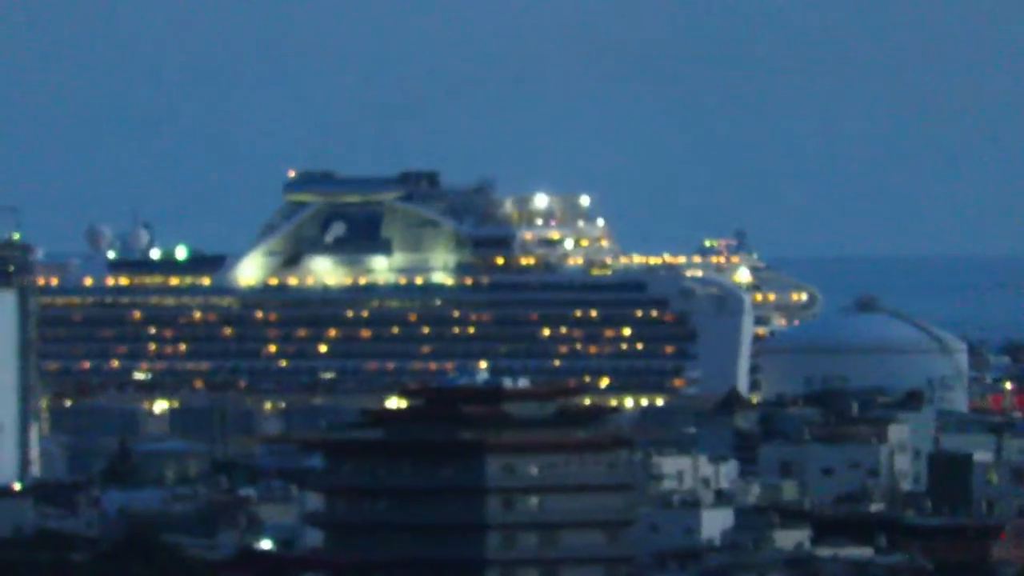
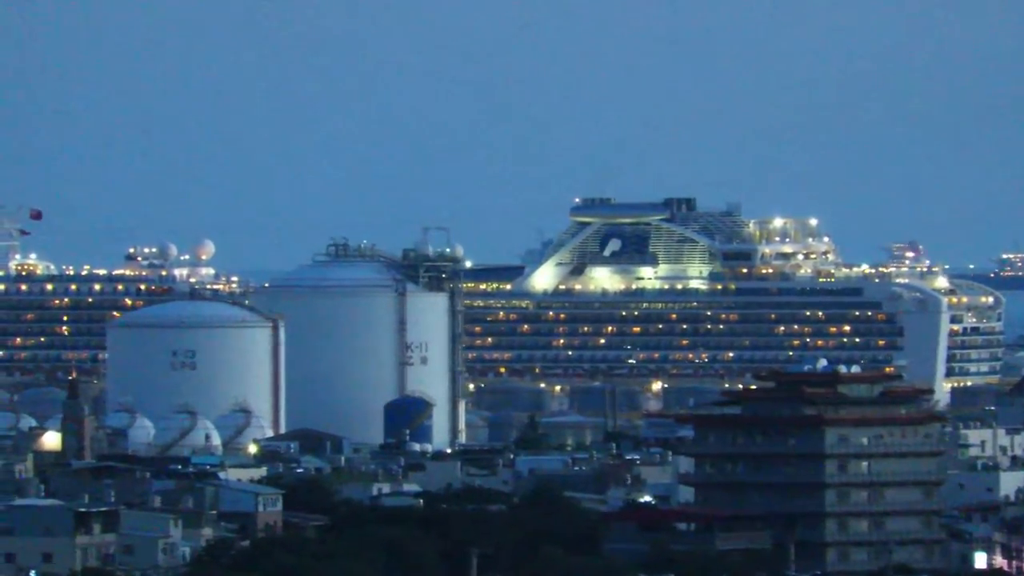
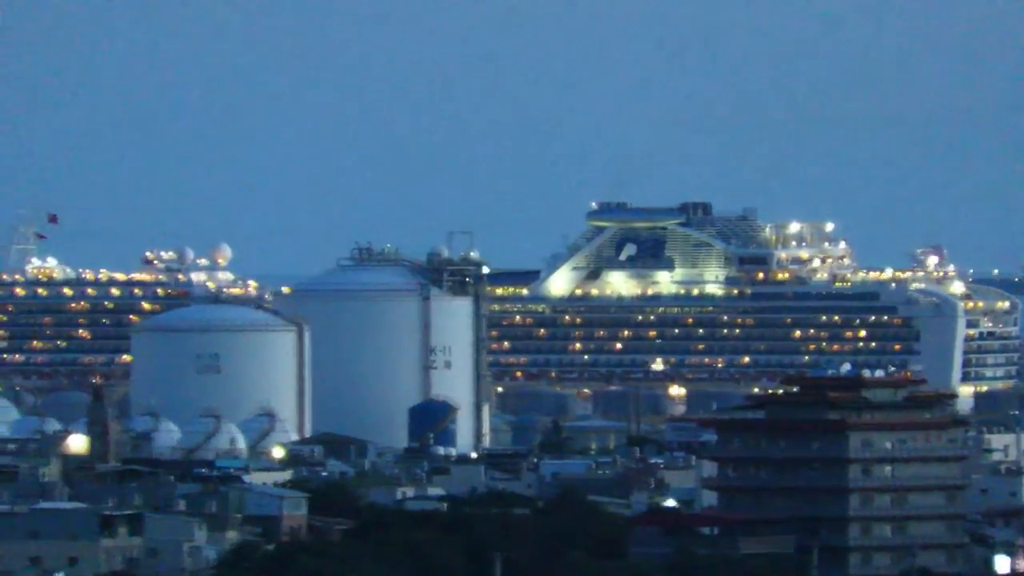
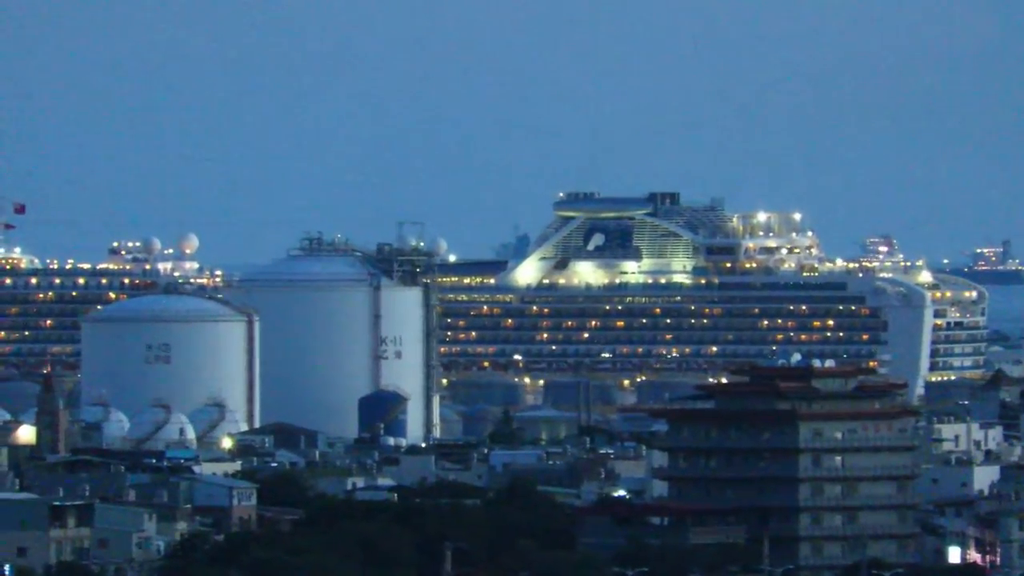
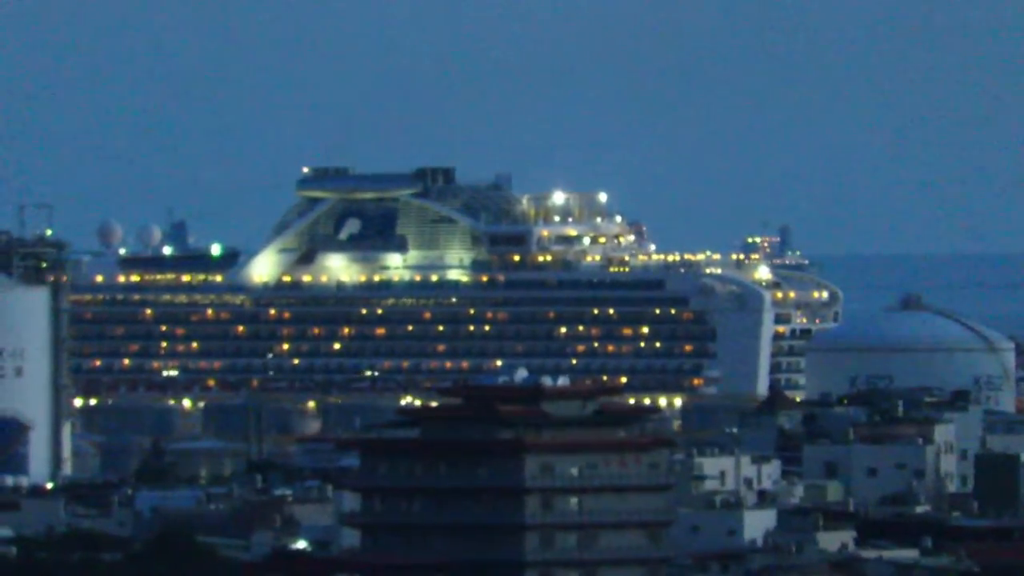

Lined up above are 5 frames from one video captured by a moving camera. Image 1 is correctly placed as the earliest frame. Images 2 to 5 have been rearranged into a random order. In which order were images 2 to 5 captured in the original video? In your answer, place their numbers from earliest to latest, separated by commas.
5, 4, 2, 3
